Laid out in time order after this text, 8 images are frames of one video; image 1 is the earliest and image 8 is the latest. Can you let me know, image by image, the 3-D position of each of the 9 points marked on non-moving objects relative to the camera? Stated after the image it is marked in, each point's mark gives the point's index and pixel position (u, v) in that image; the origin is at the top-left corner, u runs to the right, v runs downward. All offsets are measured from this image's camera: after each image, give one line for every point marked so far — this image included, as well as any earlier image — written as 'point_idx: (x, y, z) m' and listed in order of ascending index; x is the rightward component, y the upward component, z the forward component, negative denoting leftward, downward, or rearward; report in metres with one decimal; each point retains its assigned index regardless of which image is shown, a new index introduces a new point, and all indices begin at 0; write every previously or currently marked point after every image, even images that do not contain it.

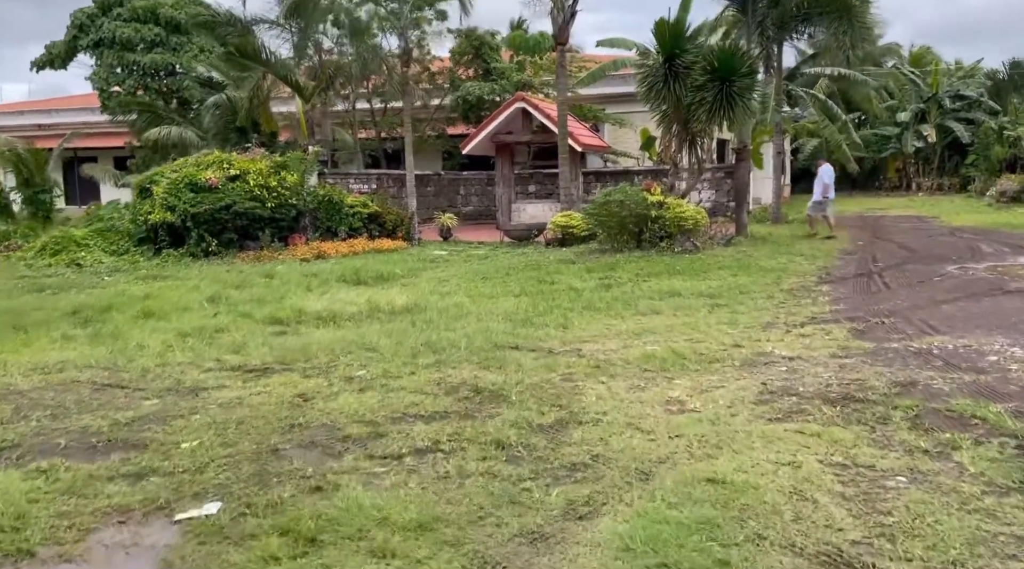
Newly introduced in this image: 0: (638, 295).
0: (+1.4, -0.1, +10.1) m
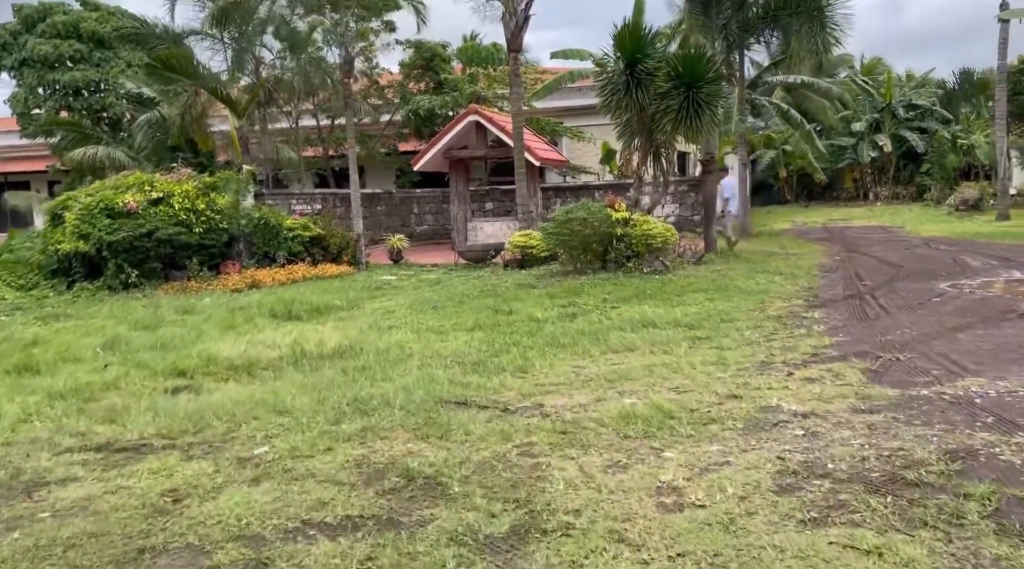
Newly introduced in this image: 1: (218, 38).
0: (+0.9, -0.4, +8.9) m
1: (-6.6, +5.5, +20.0) m
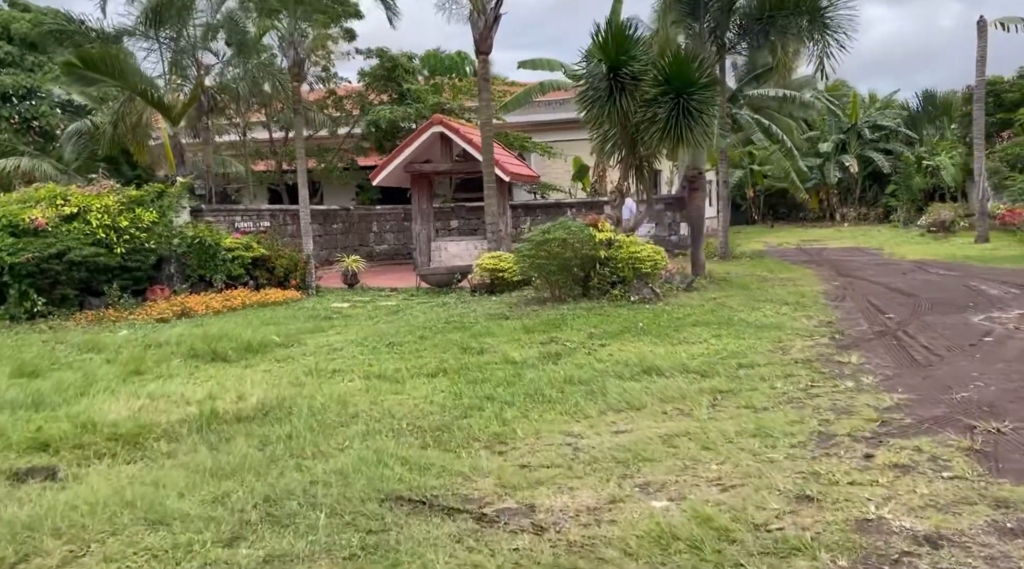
0: (+0.7, -0.7, +7.2) m
1: (-7.2, +5.0, +18.1) m
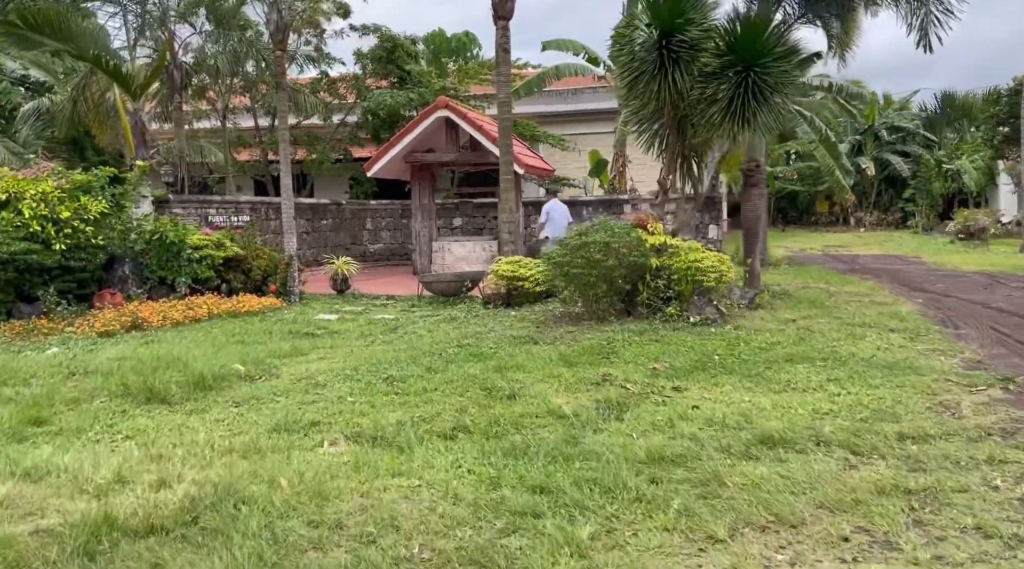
0: (+1.0, -0.9, +5.0) m
1: (-6.9, +5.0, +15.8) m
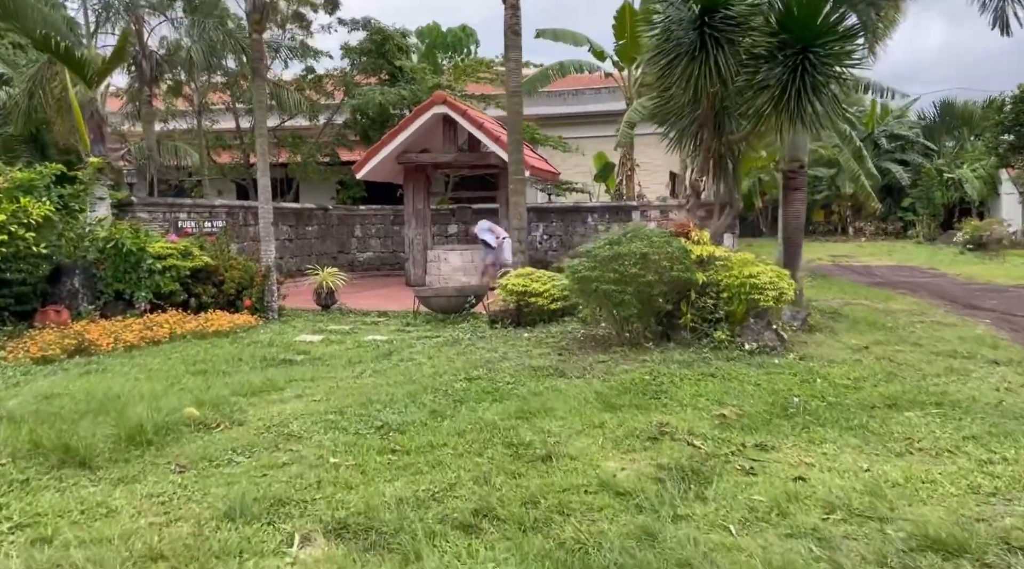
0: (+1.2, -1.0, +3.4) m
1: (-6.8, +4.8, +14.2) m
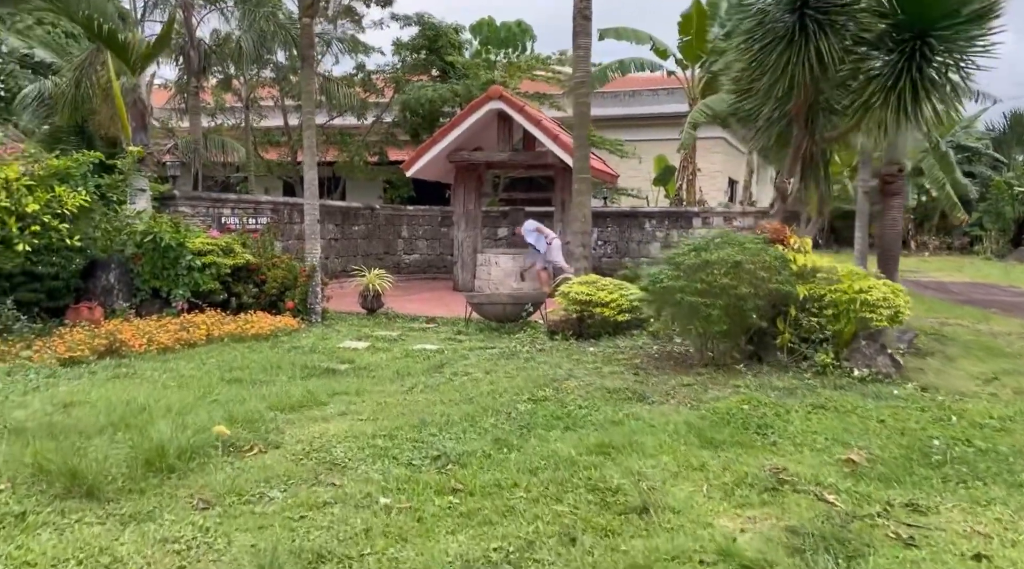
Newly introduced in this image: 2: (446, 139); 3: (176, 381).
0: (+1.5, -1.1, +2.5) m
1: (-5.8, +4.8, +13.7) m
2: (-1.1, +2.3, +14.1) m
3: (-2.7, -0.8, +7.1) m
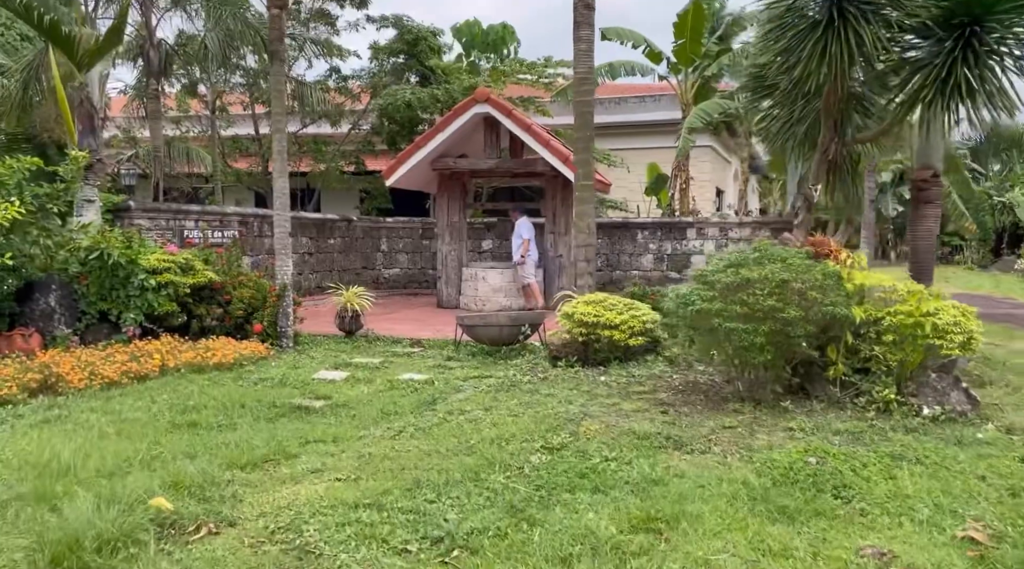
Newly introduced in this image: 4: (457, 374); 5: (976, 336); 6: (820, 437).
0: (+1.7, -1.2, +1.5) m
1: (-6.0, +4.6, +12.6) m
2: (-1.2, +2.0, +13.0) m
3: (-2.6, -0.9, +6.0) m
4: (-0.4, -0.8, +8.0) m
5: (+2.9, -0.3, +5.6) m
6: (+1.7, -0.9, +5.0) m
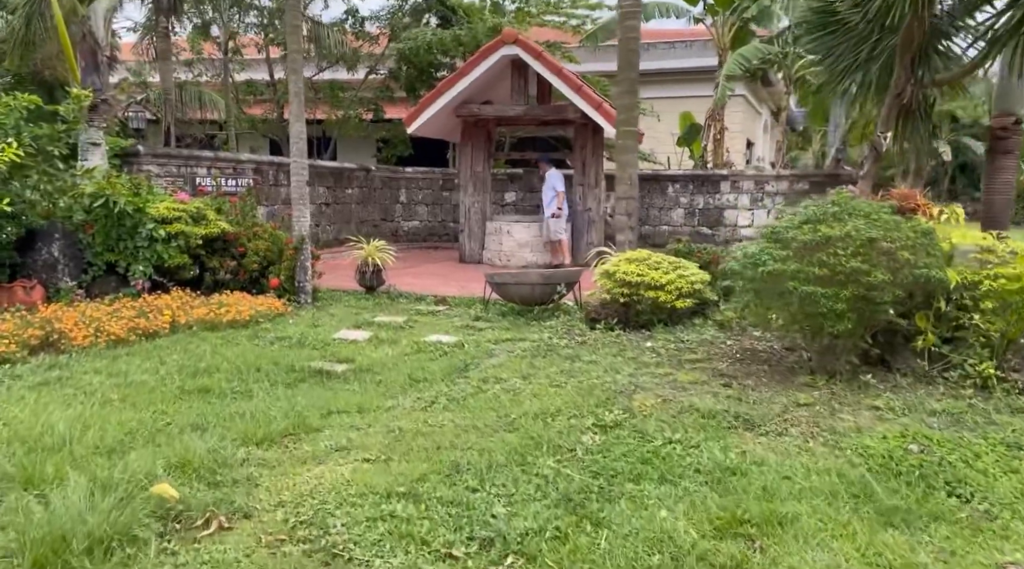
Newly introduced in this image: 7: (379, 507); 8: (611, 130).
0: (+1.9, -1.2, +0.9) m
1: (-5.6, +5.2, +11.8) m
2: (-0.8, +2.7, +12.3) m
3: (-2.4, -0.6, +5.4) m
4: (-0.1, -0.4, +7.4) m
5: (+3.2, -0.1, +4.9) m
6: (+2.0, -0.7, +4.4) m
7: (-0.5, -0.9, +3.5) m
8: (+1.1, +2.4, +12.1) m
